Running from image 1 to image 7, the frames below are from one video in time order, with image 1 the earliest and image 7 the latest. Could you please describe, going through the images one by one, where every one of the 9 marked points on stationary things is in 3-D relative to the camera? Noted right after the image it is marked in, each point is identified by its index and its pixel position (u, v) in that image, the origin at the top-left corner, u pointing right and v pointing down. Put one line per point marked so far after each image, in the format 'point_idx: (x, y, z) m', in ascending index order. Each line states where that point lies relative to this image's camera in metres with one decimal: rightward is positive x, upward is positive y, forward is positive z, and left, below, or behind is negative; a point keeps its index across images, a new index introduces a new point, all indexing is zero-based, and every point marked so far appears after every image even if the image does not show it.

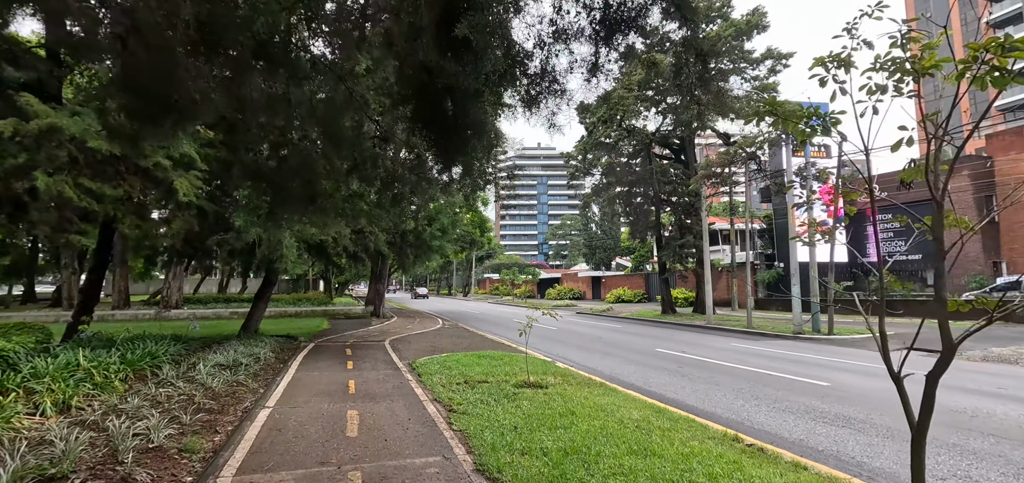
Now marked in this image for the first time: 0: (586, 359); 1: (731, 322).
0: (+1.8, -2.9, +11.4) m
1: (+9.4, -3.4, +19.7) m
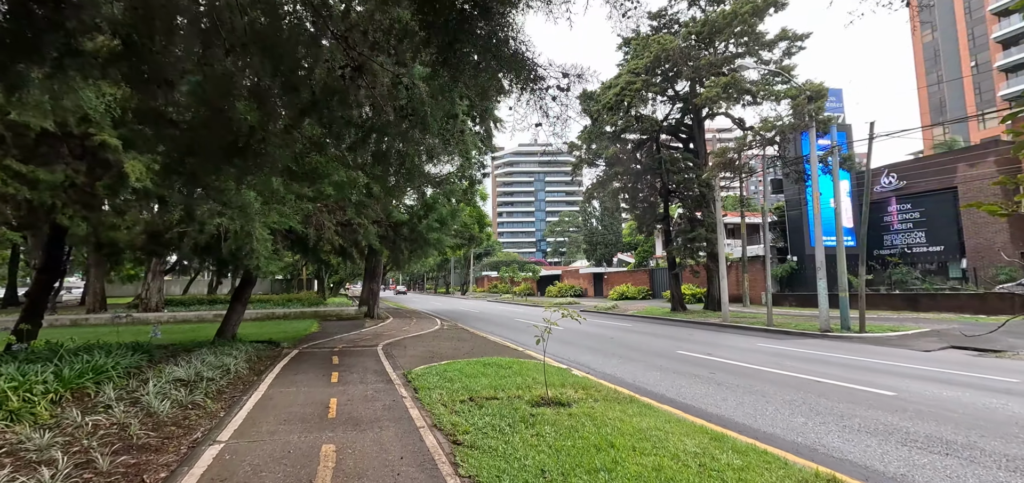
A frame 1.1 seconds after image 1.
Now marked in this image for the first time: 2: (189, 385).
0: (+2.0, -2.7, +10.2) m
1: (+9.5, -3.1, +18.6) m
2: (-4.7, -2.1, +6.7) m
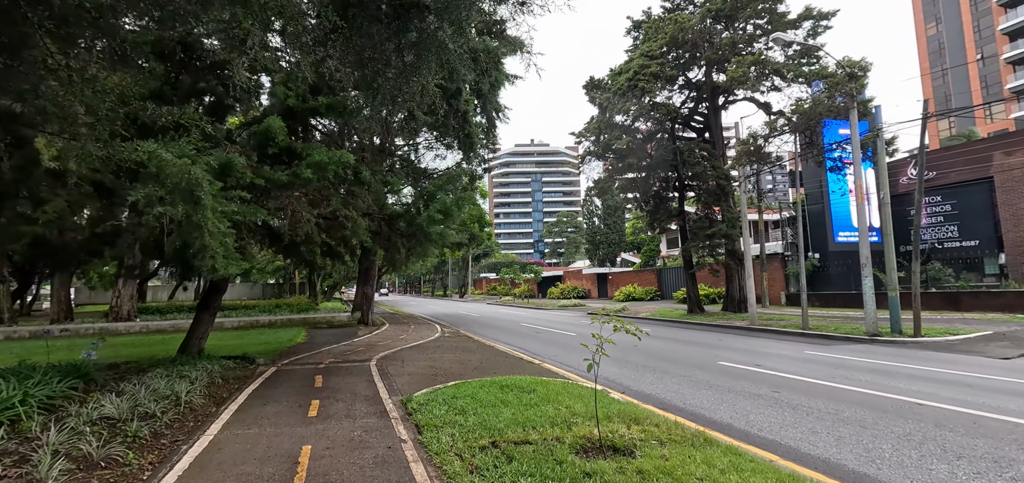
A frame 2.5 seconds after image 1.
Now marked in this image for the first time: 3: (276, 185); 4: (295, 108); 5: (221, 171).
0: (+2.3, -2.6, +8.6) m
1: (+9.8, -2.9, +17.0) m
2: (-4.3, -2.0, +5.0) m
3: (-3.8, +0.9, +7.5) m
4: (-3.7, +2.2, +7.9) m
5: (-4.2, +1.0, +6.7) m
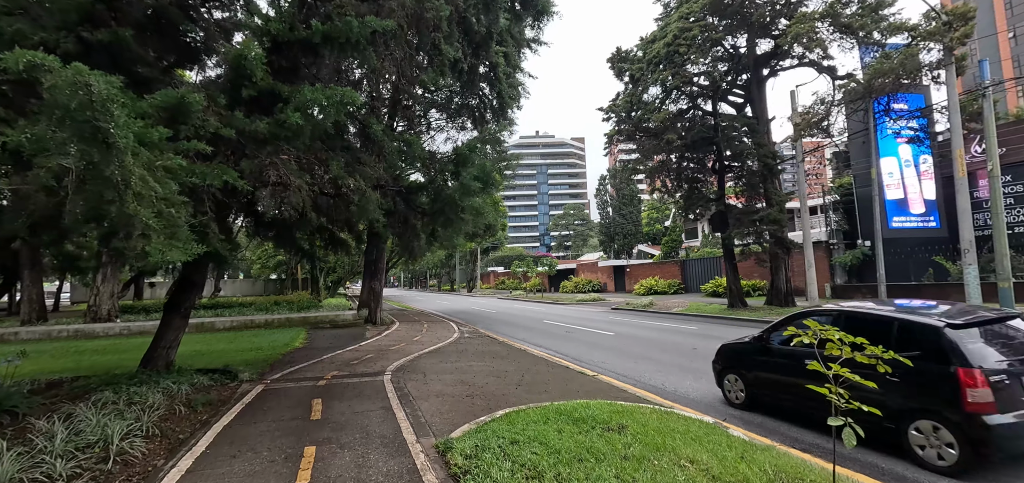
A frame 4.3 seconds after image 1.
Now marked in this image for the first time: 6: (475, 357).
0: (+3.2, -2.3, +6.5) m
1: (+10.7, -2.4, +14.8) m
2: (-3.5, -1.8, +3.0) m
3: (-3.0, +1.2, +5.4) m
4: (-2.9, +2.5, +5.8) m
5: (-3.4, +1.3, +4.7) m
6: (-0.8, -2.4, +9.7) m
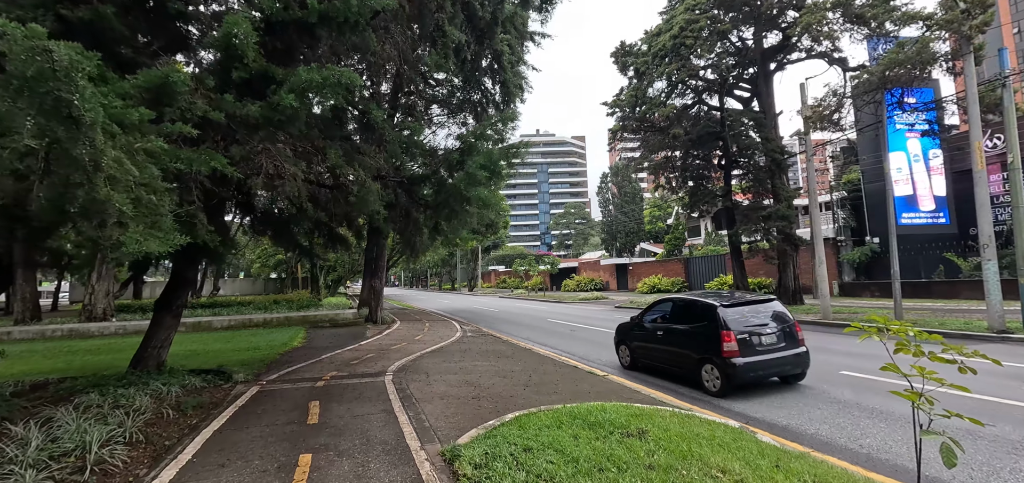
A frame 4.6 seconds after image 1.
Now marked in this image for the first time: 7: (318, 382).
0: (+3.3, -2.2, +6.1) m
1: (+10.8, -2.3, +14.5) m
2: (-3.4, -1.7, +2.7) m
3: (-2.9, +1.3, +5.0) m
4: (-2.8, +2.6, +5.4) m
5: (-3.3, +1.3, +4.3) m
6: (-0.7, -2.3, +9.3) m
7: (-2.9, -2.1, +7.0) m
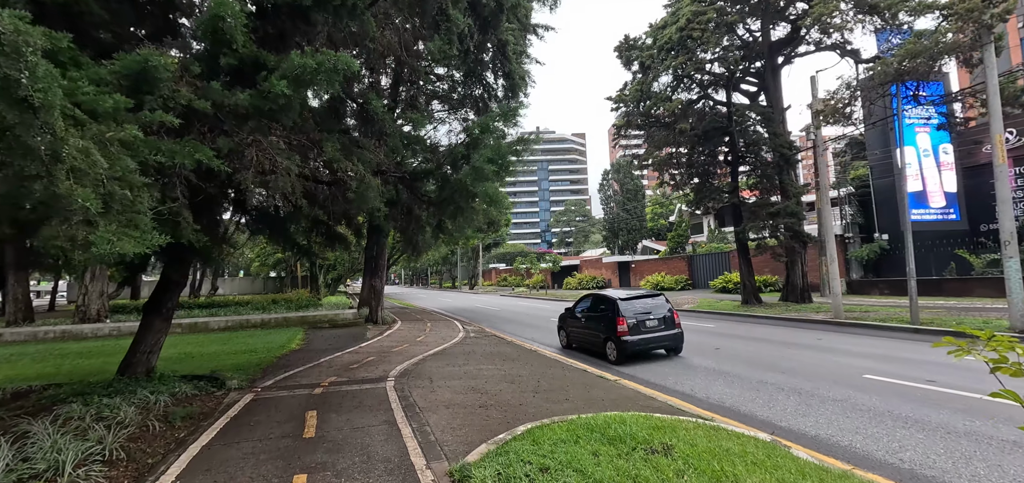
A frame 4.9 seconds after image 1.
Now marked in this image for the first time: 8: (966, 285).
0: (+3.4, -2.1, +5.8) m
1: (+10.9, -2.2, +14.1) m
2: (-3.3, -1.7, +2.3) m
3: (-2.8, +1.3, +4.6) m
4: (-2.7, +2.6, +5.0) m
5: (-3.2, +1.3, +3.9) m
6: (-0.5, -2.3, +9.0) m
7: (-2.8, -2.1, +6.6) m
8: (+17.0, -1.6, +17.4) m
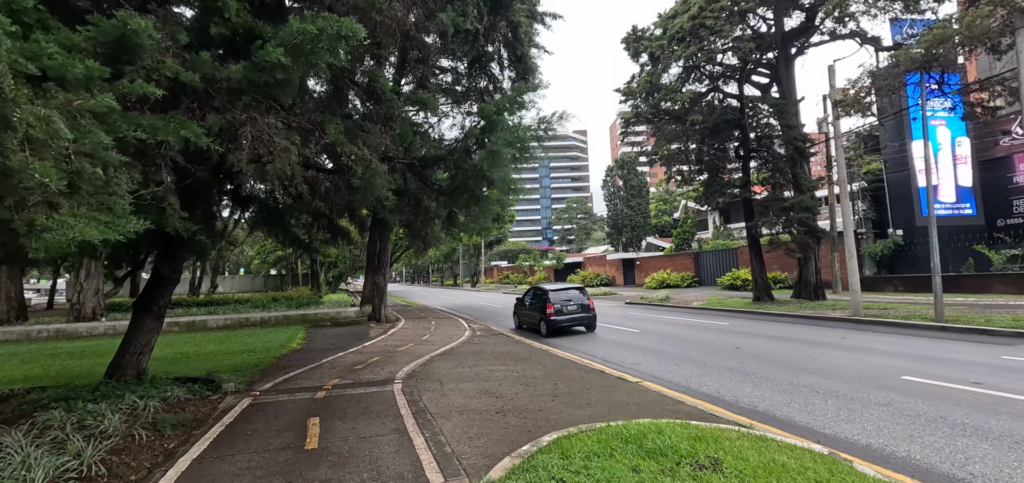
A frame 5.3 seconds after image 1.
0: (+3.6, -2.0, +5.3) m
1: (+11.2, -2.1, +13.7) m
2: (-3.1, -1.6, +1.8) m
3: (-2.6, +1.4, +4.2) m
4: (-2.4, +2.7, +4.6) m
5: (-3.0, +1.4, +3.5) m
6: (-0.3, -2.2, +8.5) m
7: (-2.6, -2.0, +6.2) m
8: (+17.3, -1.5, +16.9) m
